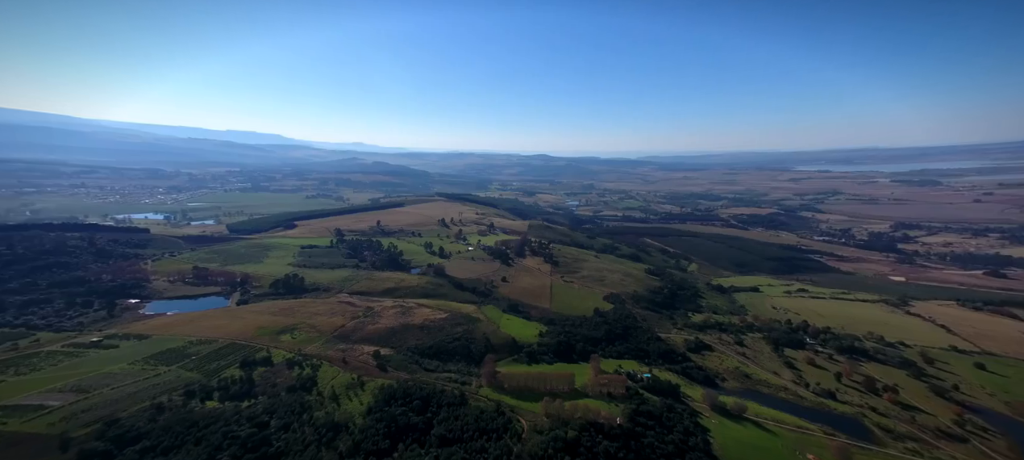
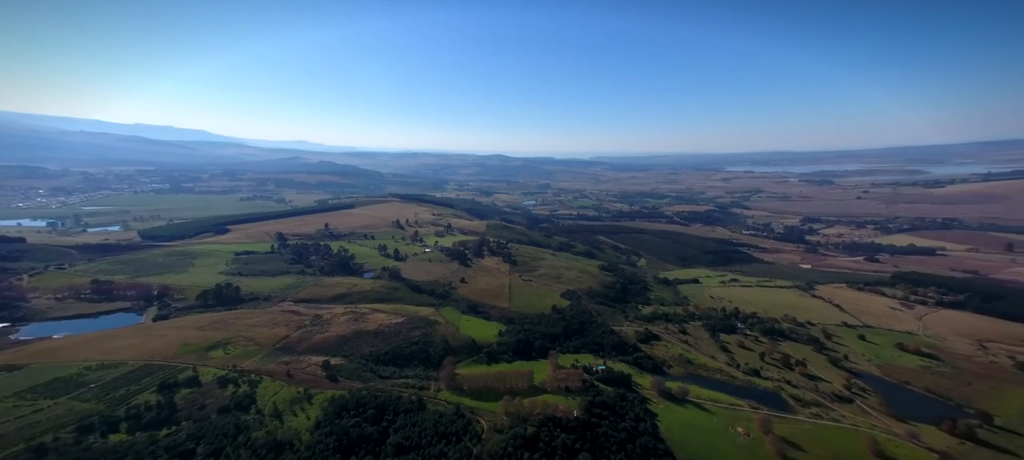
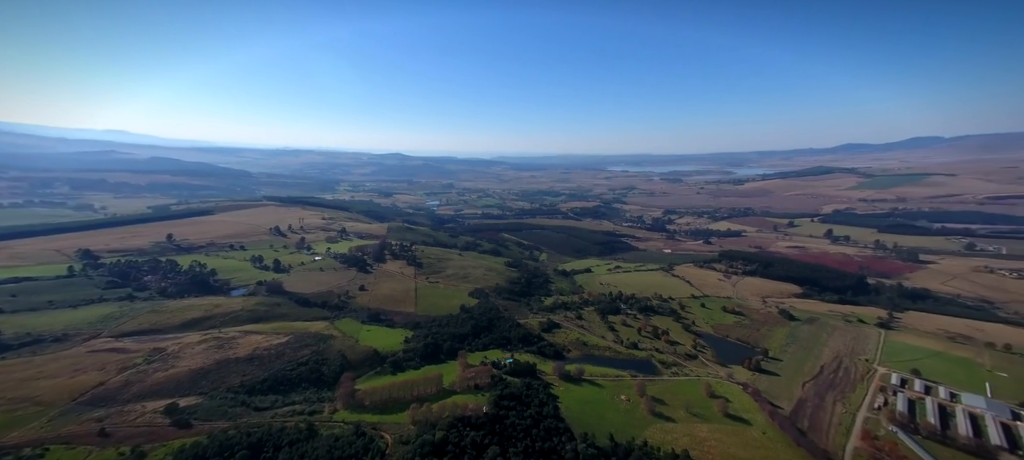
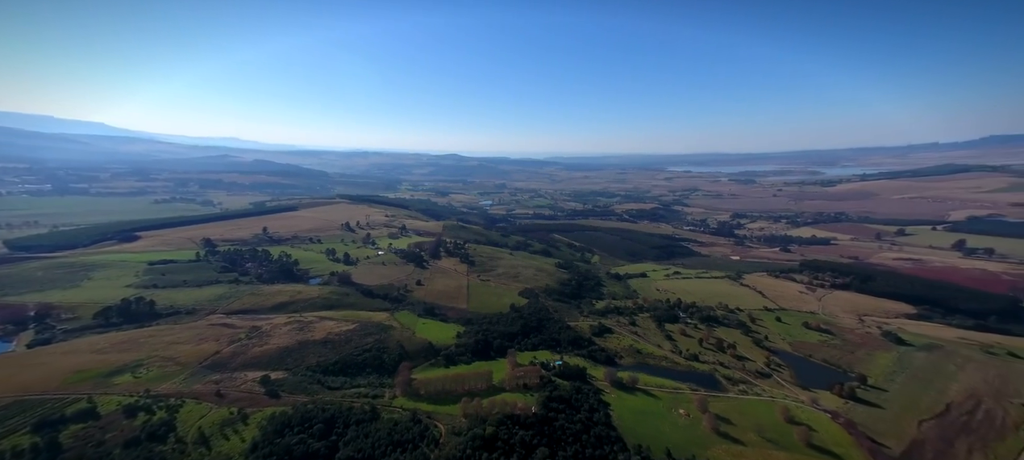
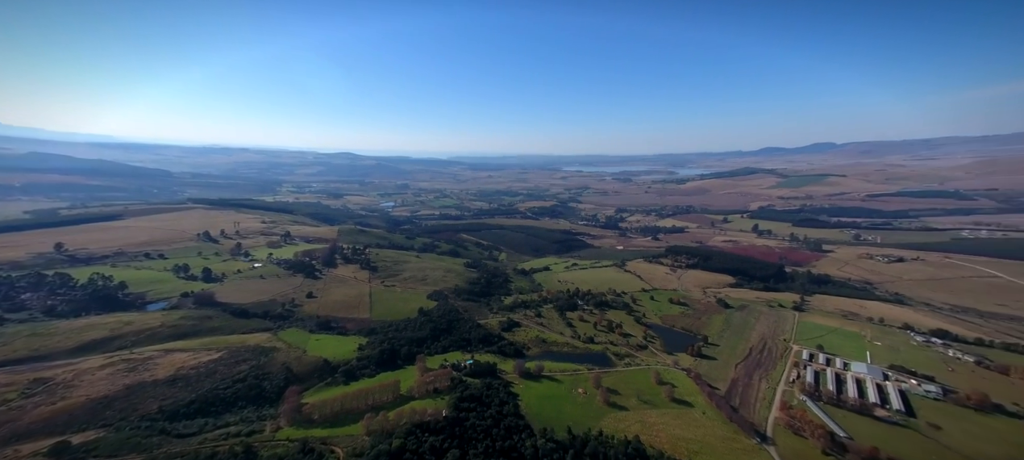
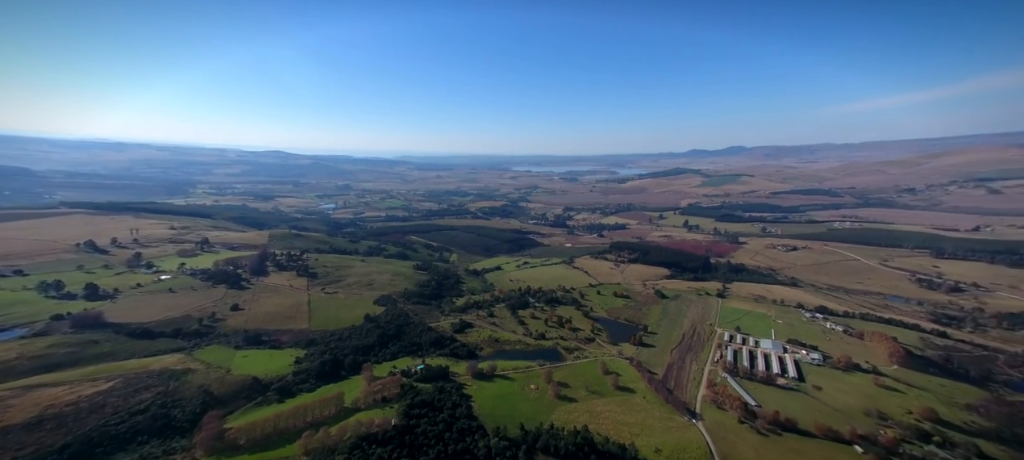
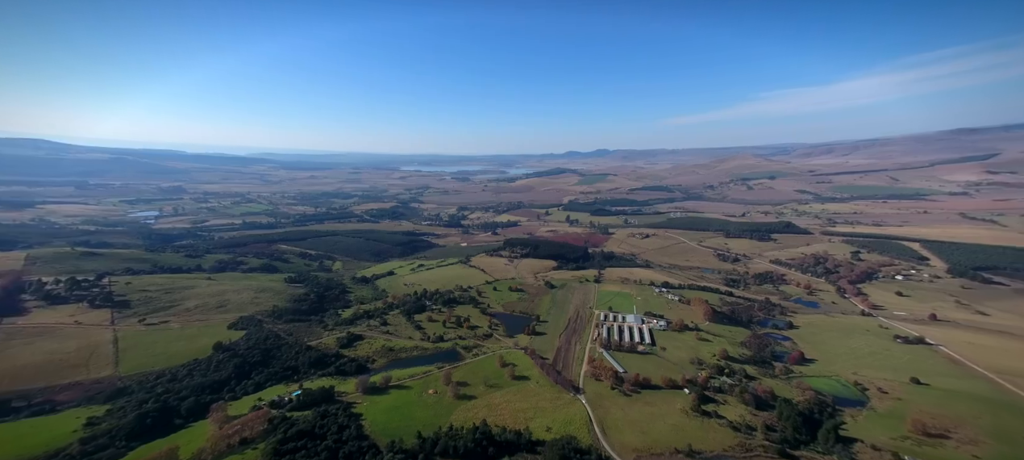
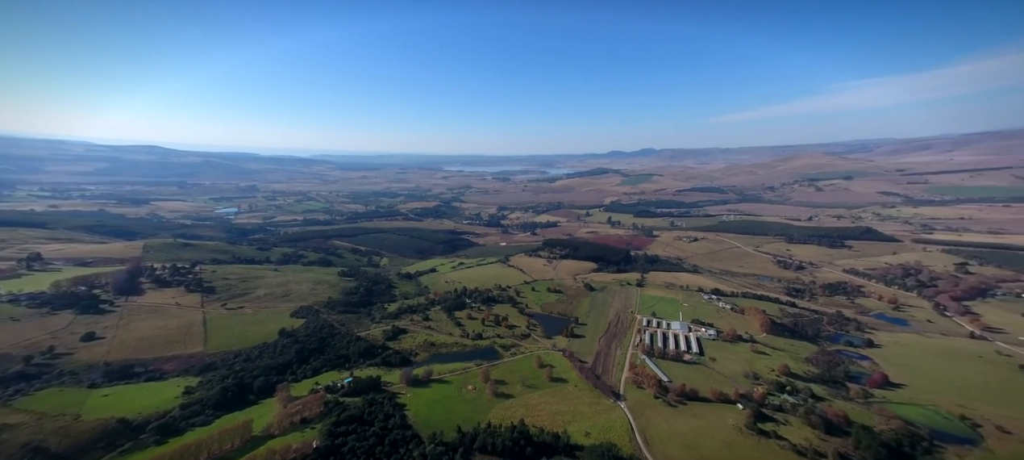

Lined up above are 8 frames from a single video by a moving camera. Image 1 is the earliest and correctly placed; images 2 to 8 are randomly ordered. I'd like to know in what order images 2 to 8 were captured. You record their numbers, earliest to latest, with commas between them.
2, 4, 3, 5, 6, 8, 7
